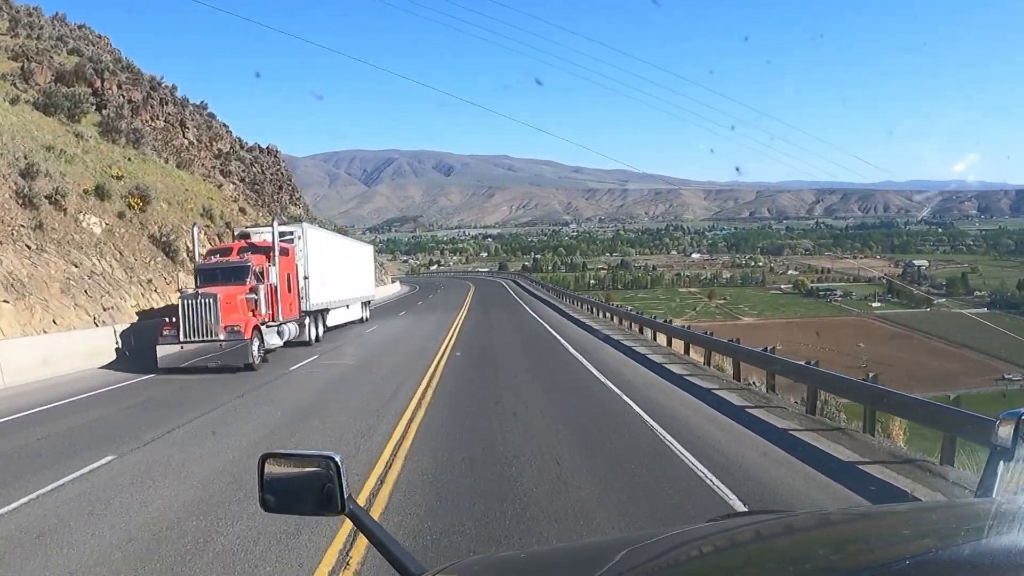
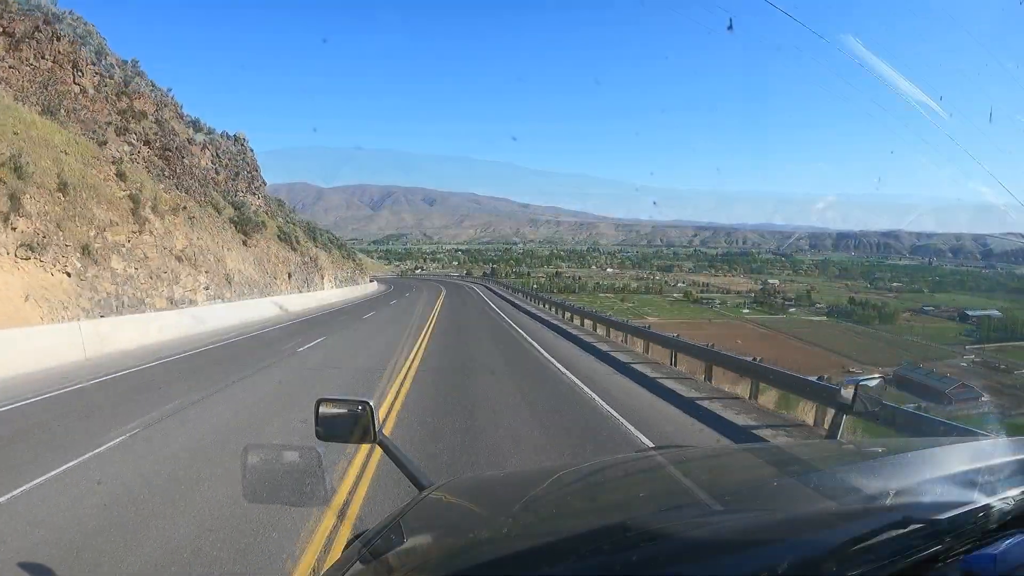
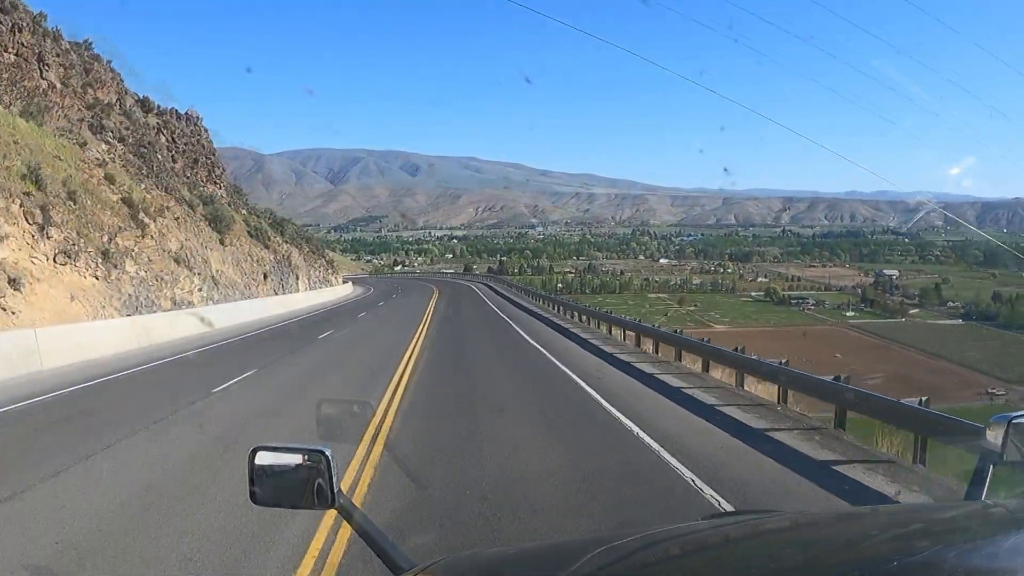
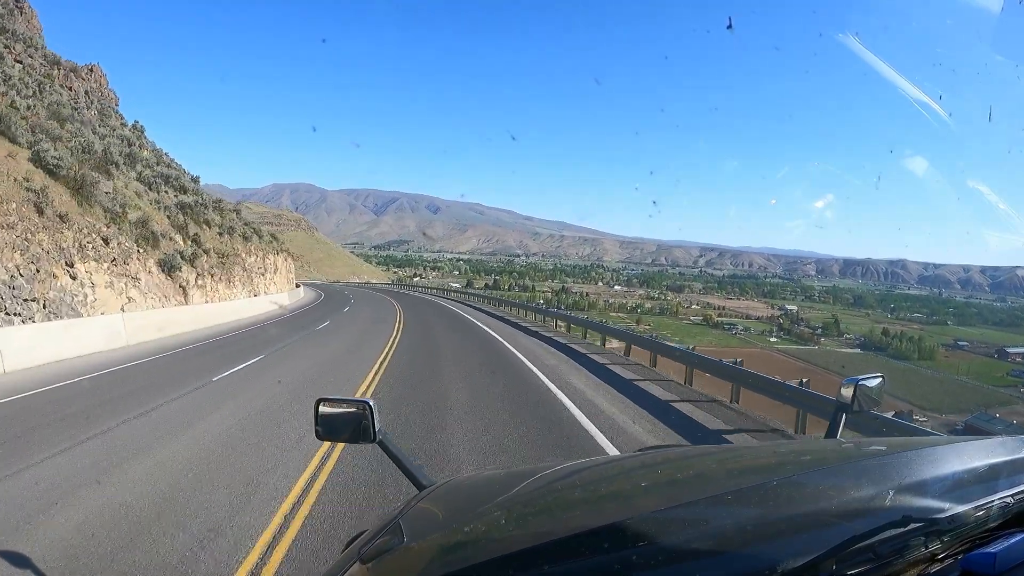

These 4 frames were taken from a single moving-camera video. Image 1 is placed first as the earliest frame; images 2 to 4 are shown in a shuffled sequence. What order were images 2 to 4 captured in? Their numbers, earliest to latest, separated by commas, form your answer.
3, 2, 4
